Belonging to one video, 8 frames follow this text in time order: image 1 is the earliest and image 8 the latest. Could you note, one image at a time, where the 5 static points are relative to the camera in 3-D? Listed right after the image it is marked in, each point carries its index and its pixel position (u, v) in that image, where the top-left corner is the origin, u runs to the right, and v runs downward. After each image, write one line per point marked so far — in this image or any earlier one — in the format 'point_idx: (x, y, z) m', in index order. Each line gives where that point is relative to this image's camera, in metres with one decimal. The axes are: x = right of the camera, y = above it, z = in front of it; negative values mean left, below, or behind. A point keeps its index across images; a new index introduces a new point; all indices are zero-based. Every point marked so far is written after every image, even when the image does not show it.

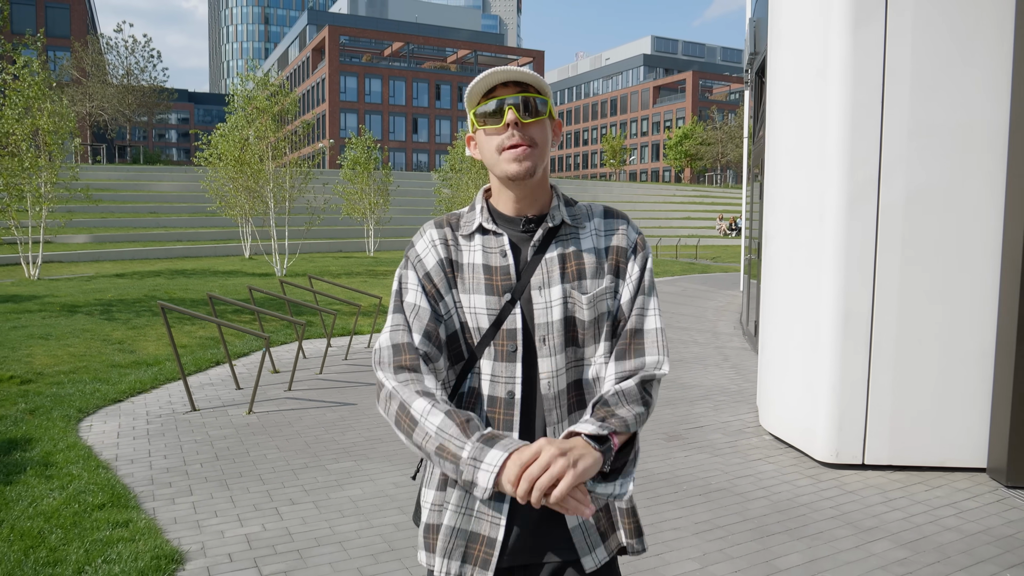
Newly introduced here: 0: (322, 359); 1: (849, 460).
0: (-2.3, -0.8, +9.6) m
1: (+2.3, -1.2, +5.5) m
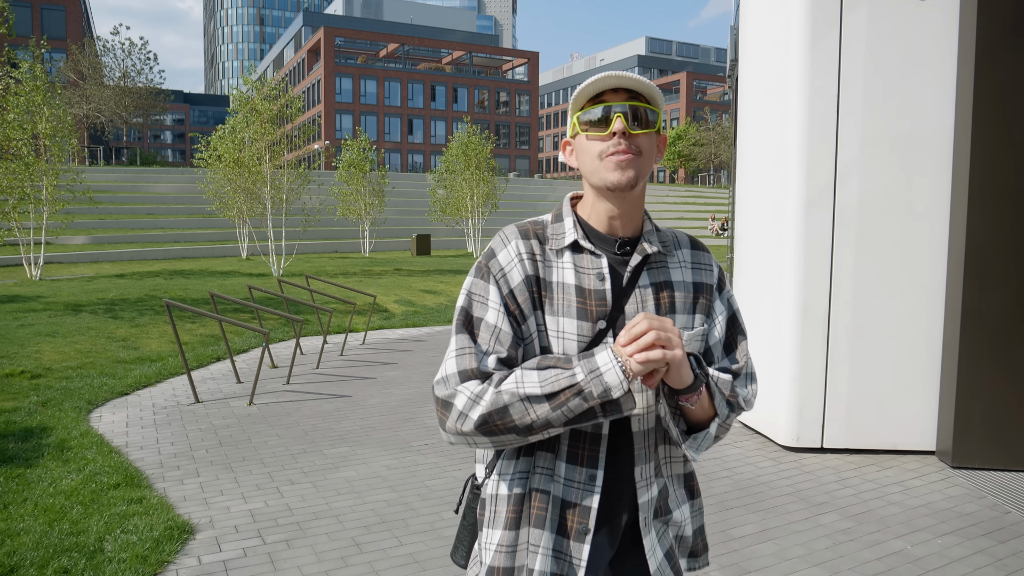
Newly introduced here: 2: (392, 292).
0: (-2.4, -0.8, +10.0) m
1: (+2.2, -1.1, +5.9) m
2: (-2.5, -0.1, +16.6) m
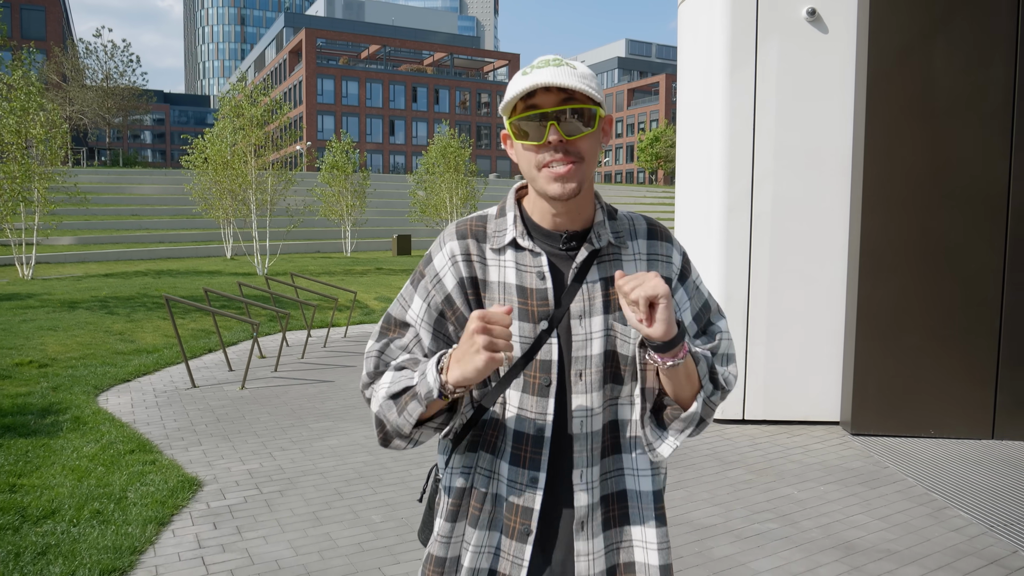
0: (-2.8, -0.8, +10.8) m
1: (+1.9, -1.1, +6.8) m
2: (-3.0, 0.0, +17.4) m
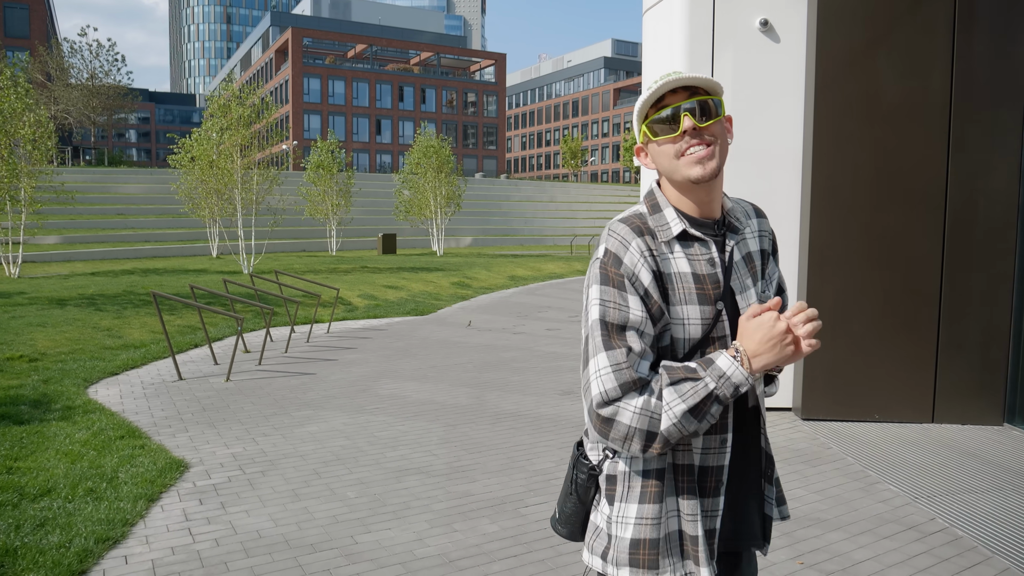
0: (-3.1, -0.7, +11.1) m
1: (+1.6, -1.0, +7.2) m
2: (-3.4, 0.0, +17.7) m
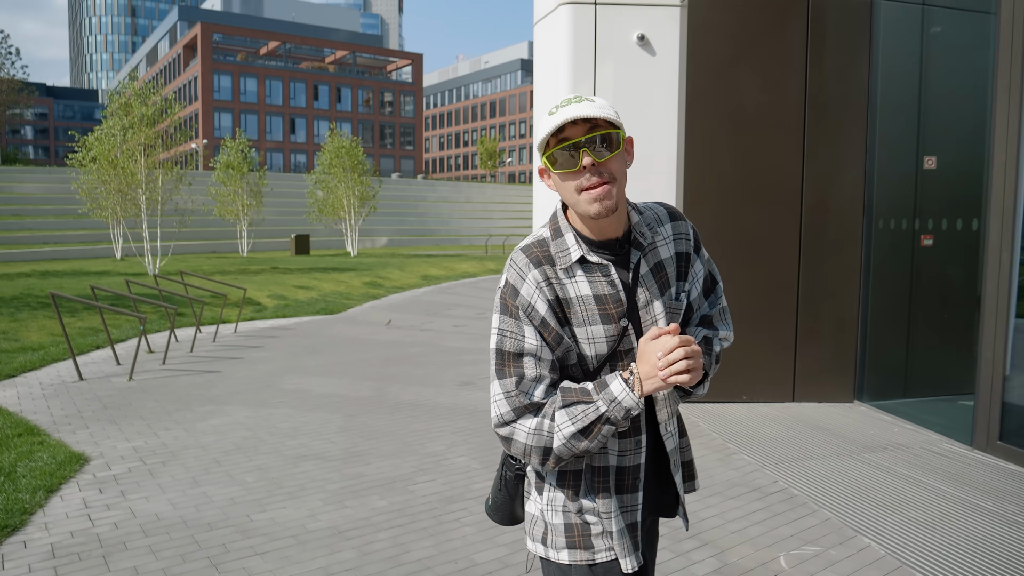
0: (-4.4, -0.7, +11.1) m
1: (+0.7, -1.0, +7.7) m
2: (-5.4, 0.0, +17.7) m
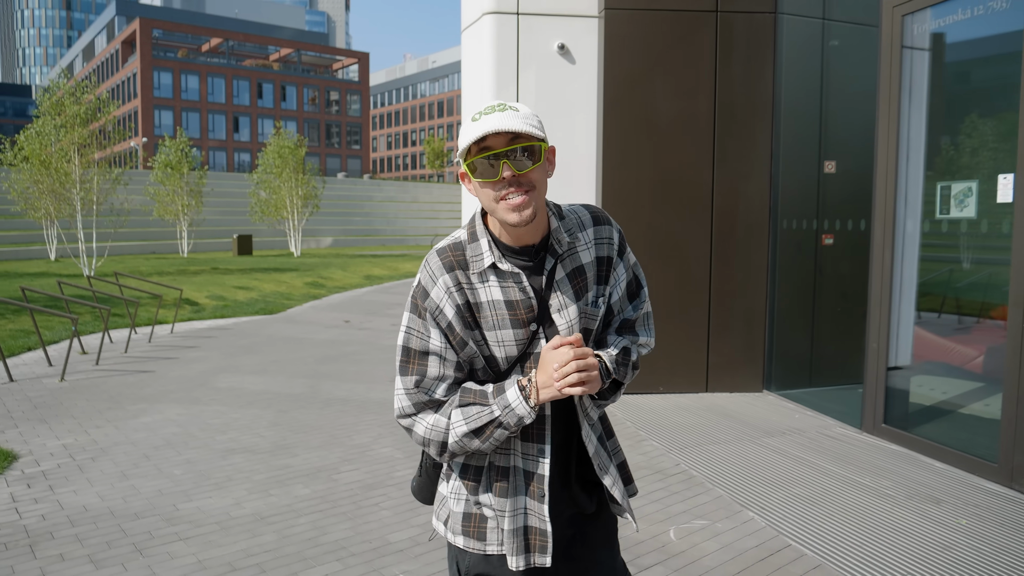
0: (-5.3, -0.7, +11.2) m
1: (0.0, -1.0, +8.1) m
2: (-6.7, 0.0, +17.6) m
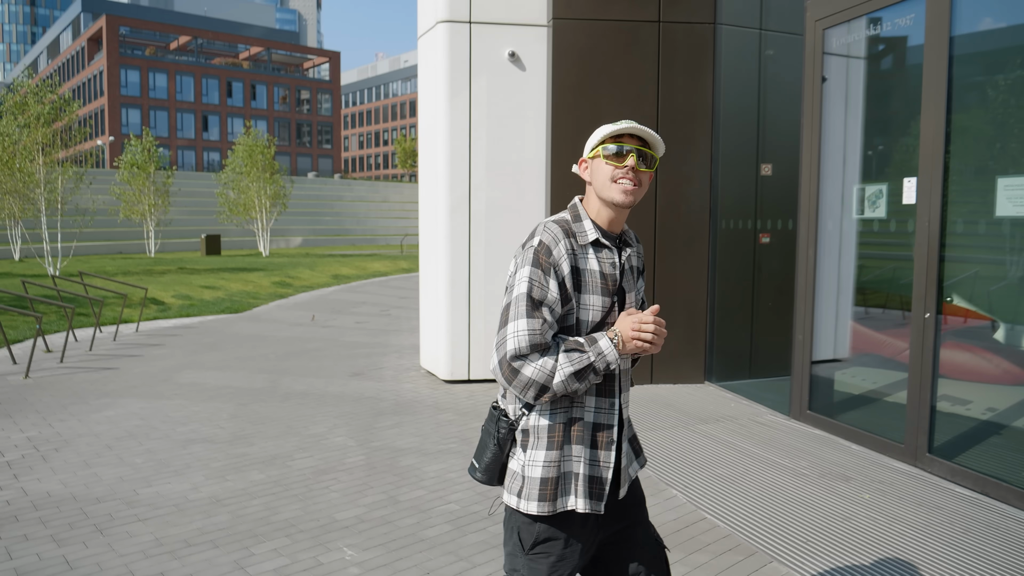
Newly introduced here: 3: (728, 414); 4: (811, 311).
0: (-5.9, -0.7, +11.3) m
1: (-0.5, -0.9, +8.4) m
2: (-7.5, 0.0, +17.7) m
3: (+1.9, -1.1, +6.9) m
4: (+2.4, -0.2, +6.5) m
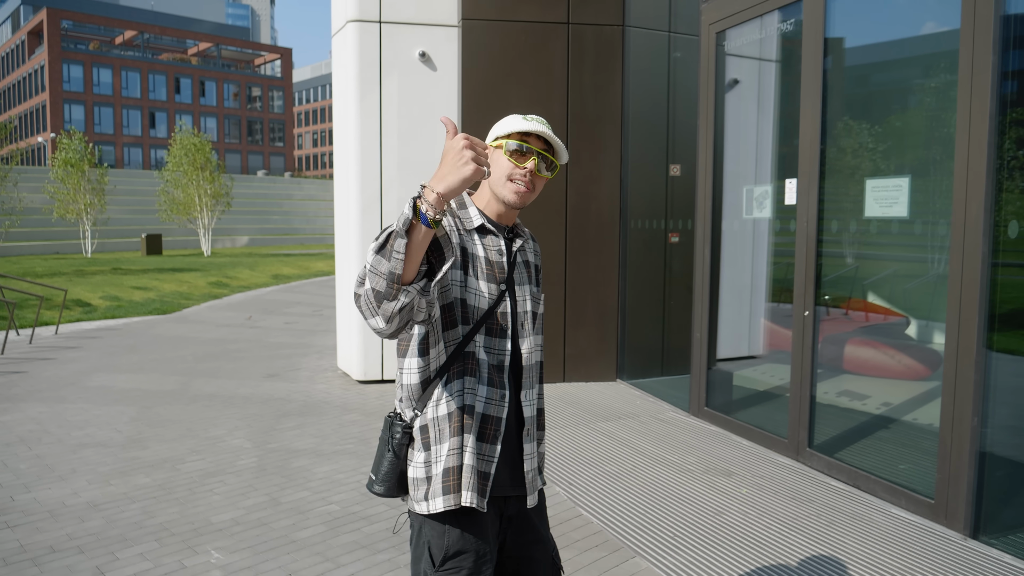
0: (-6.9, -0.8, +11.0) m
1: (-1.4, -0.9, +8.4) m
2: (-8.9, 0.0, +17.3) m
3: (+1.0, -1.1, +7.0) m
4: (+1.6, -0.2, +6.7) m
